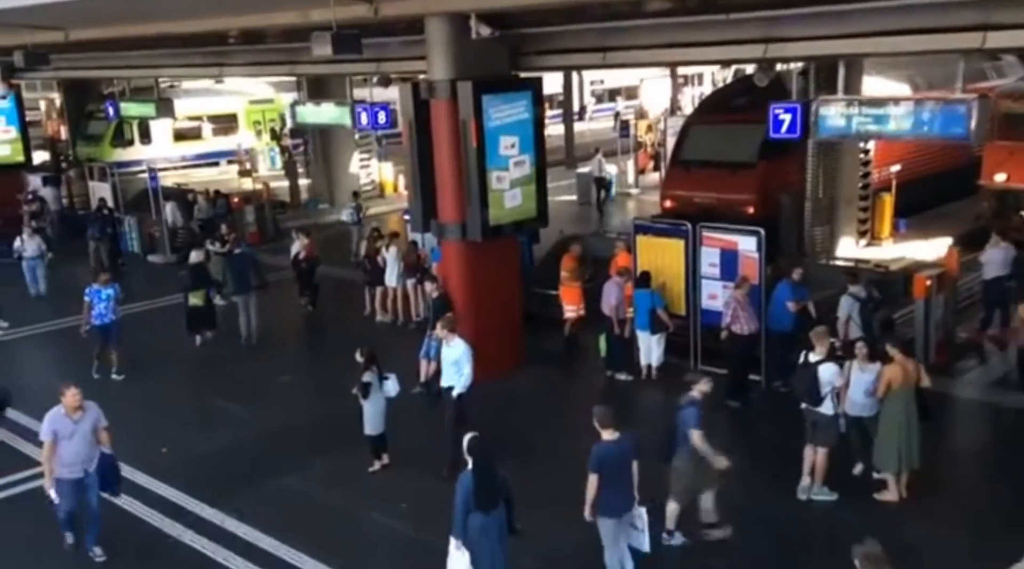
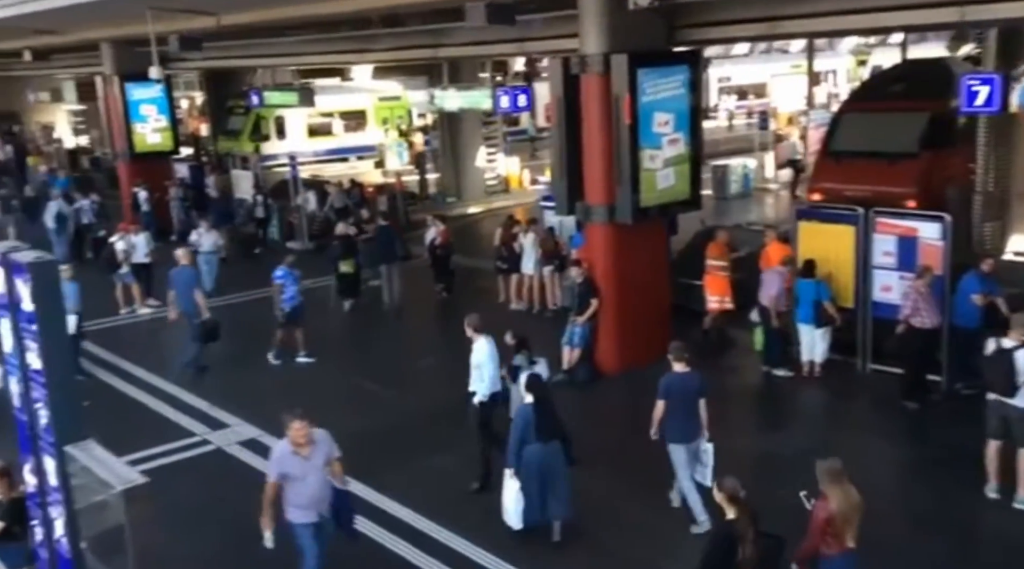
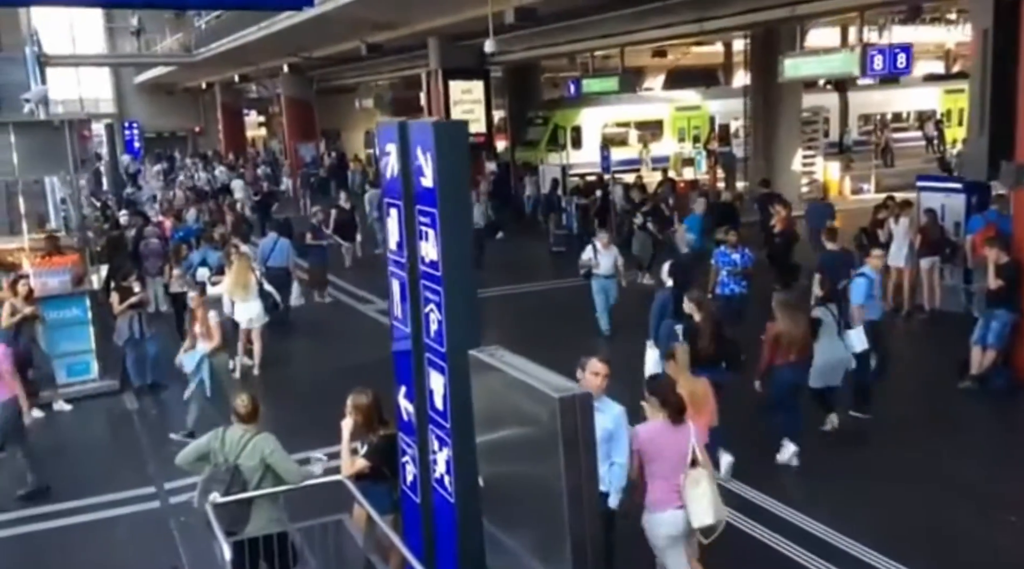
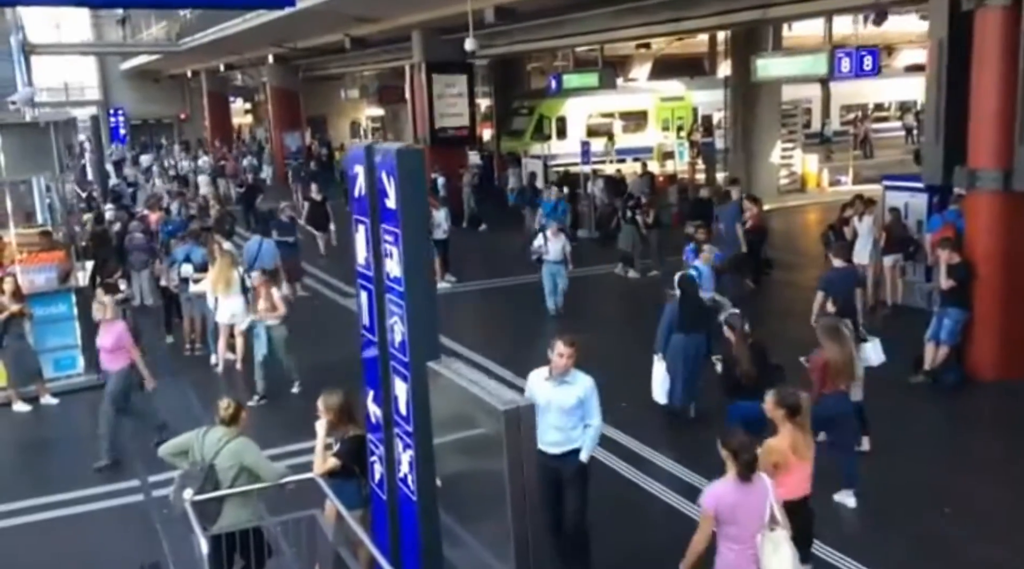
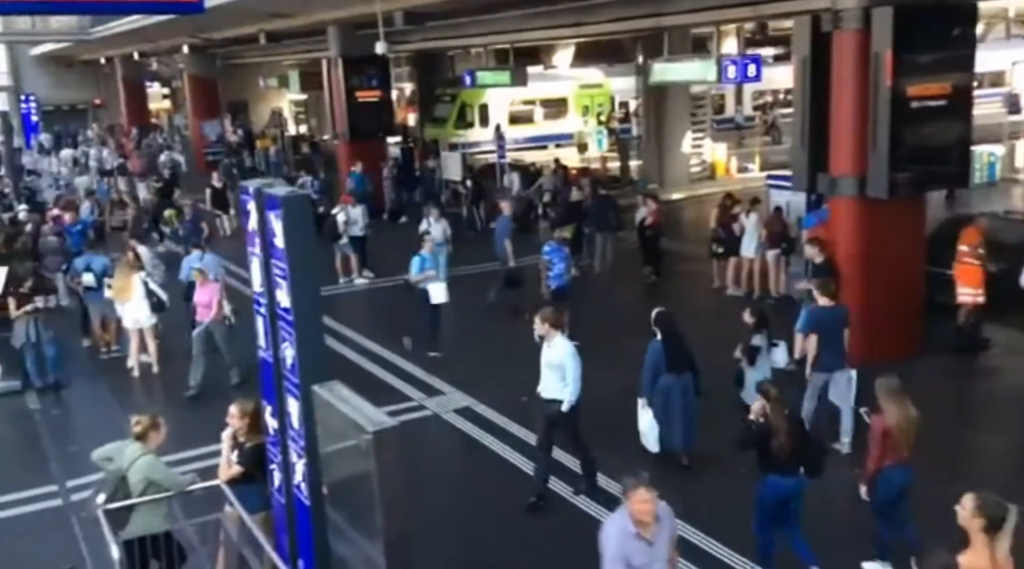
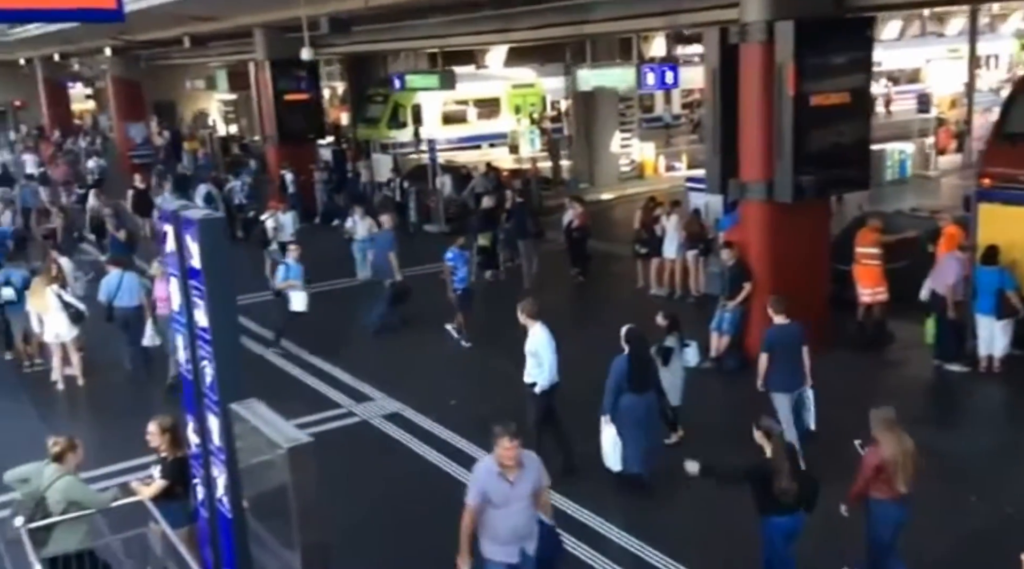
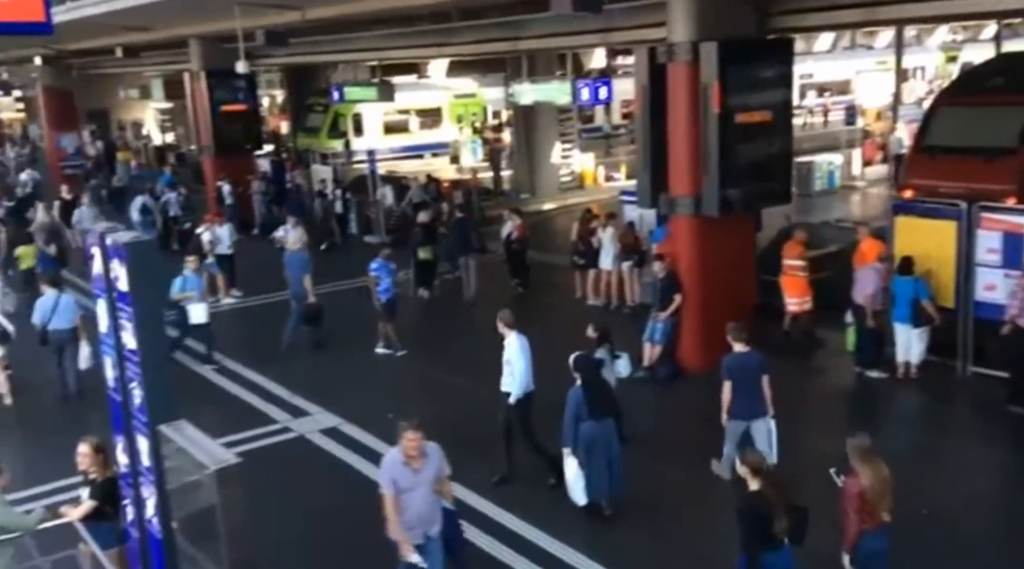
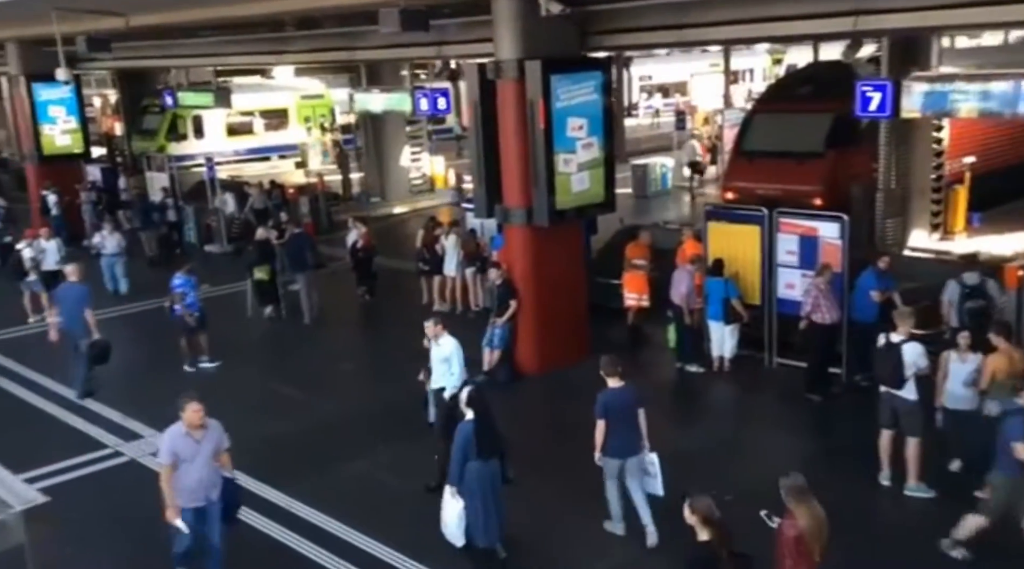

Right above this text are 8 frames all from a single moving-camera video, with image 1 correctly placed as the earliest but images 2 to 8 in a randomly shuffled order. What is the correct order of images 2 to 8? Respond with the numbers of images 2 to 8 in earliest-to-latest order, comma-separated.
8, 2, 7, 6, 5, 4, 3
